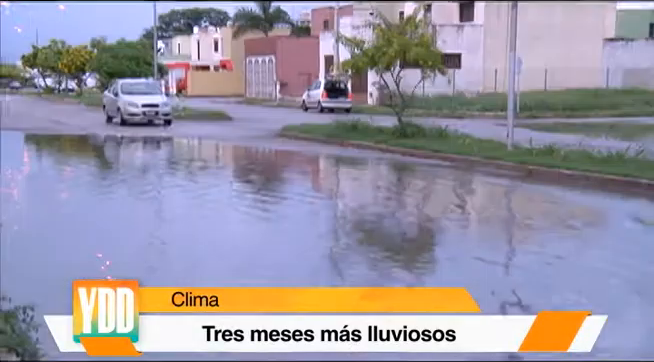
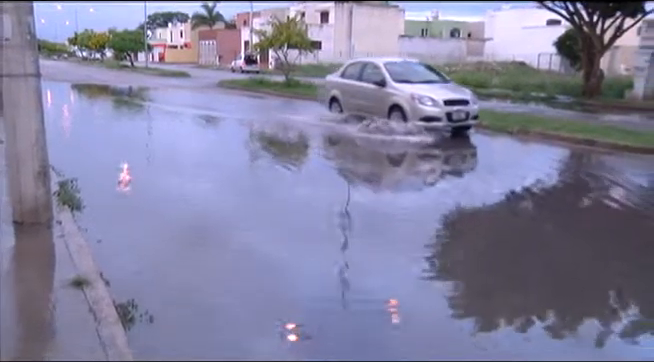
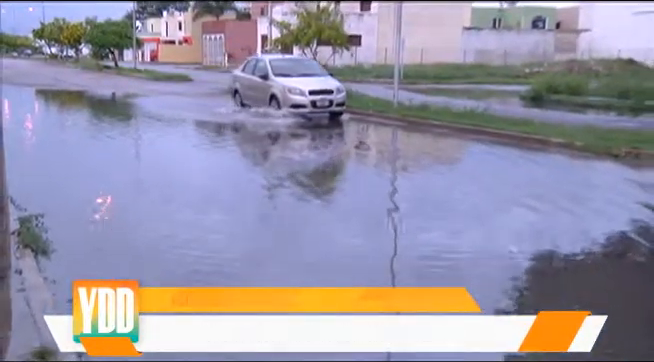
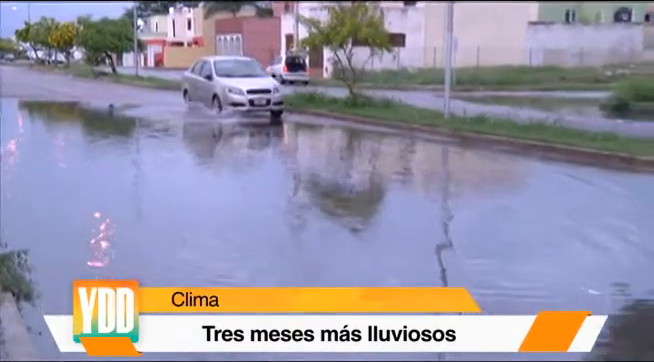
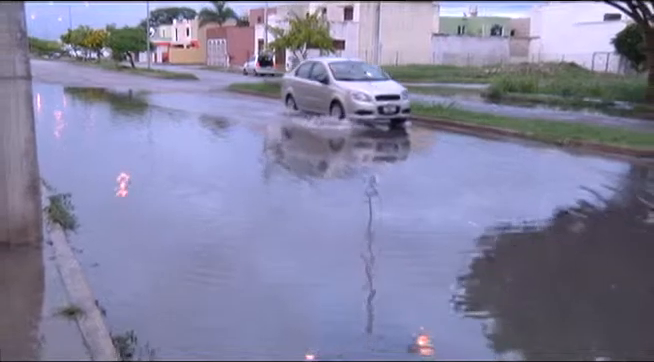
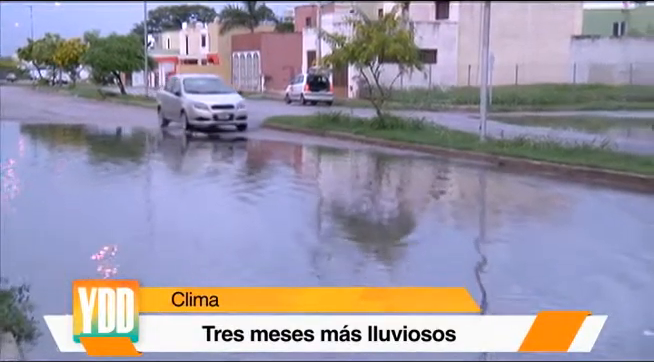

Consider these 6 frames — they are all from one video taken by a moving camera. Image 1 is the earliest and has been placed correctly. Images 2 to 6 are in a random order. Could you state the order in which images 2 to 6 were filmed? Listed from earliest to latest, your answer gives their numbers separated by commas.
6, 4, 3, 5, 2
